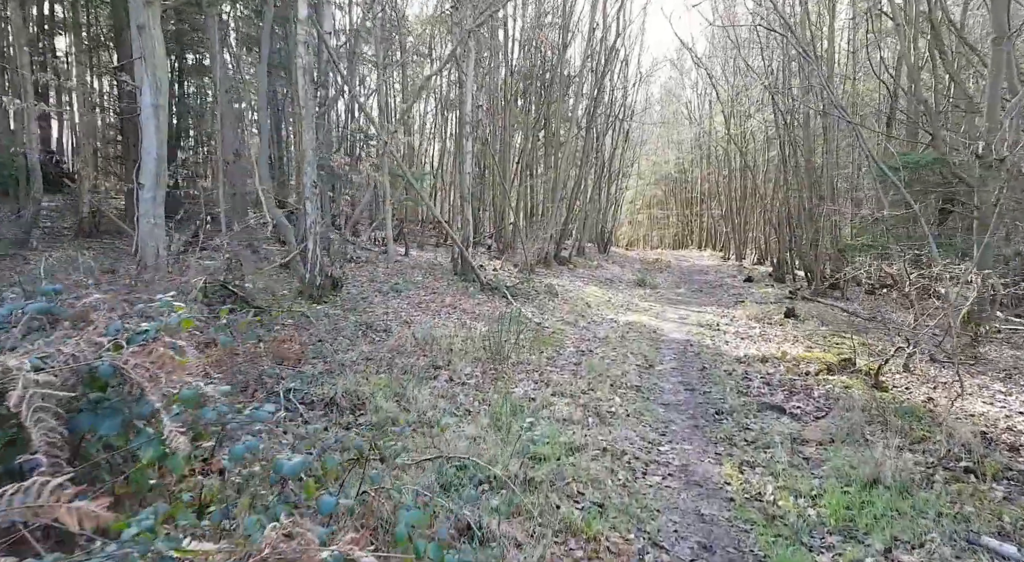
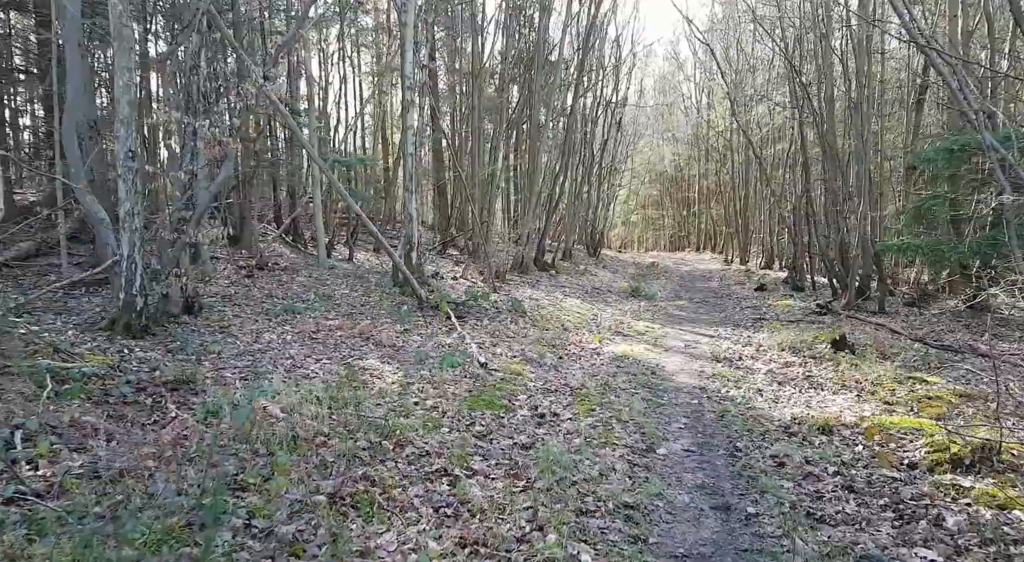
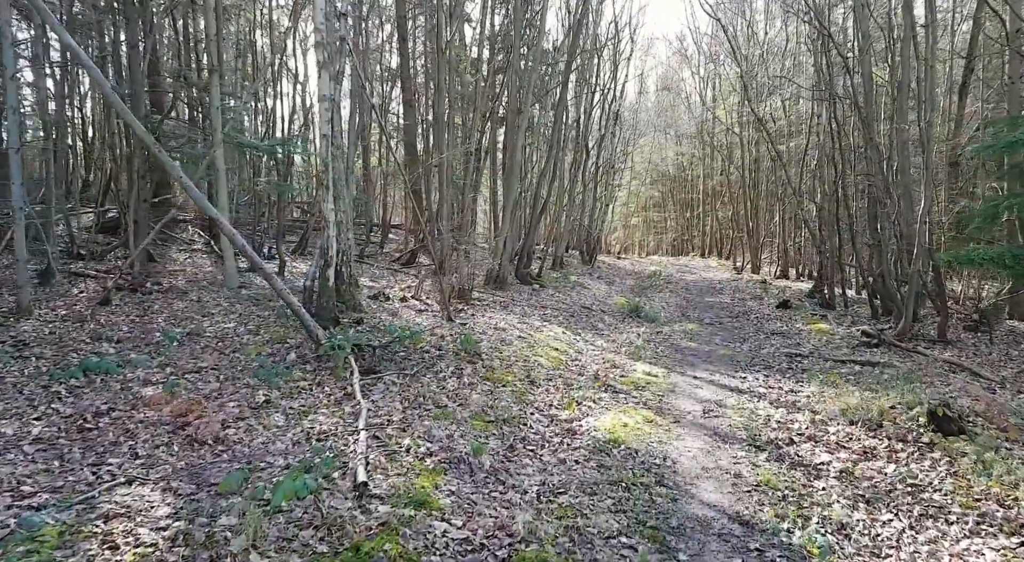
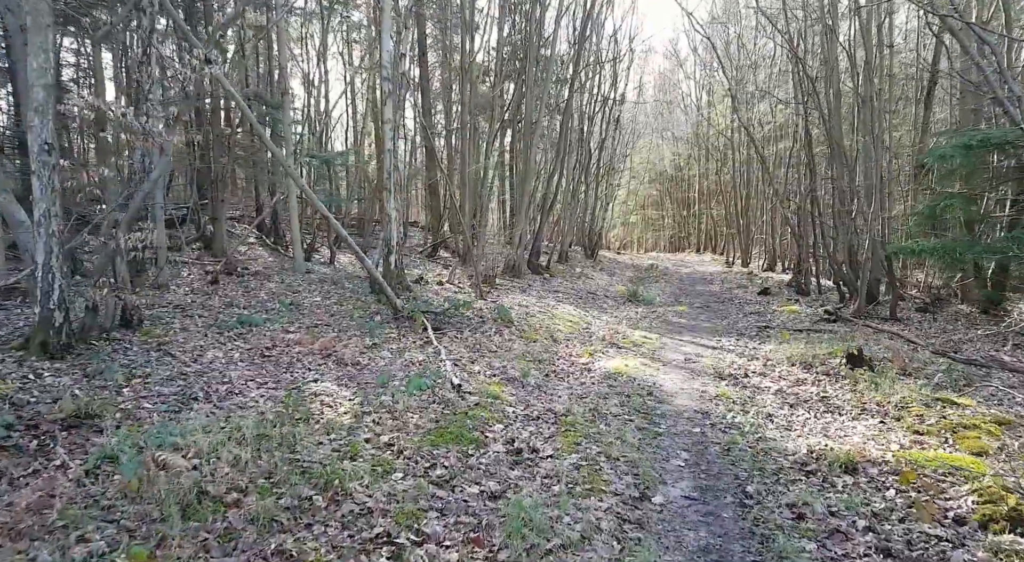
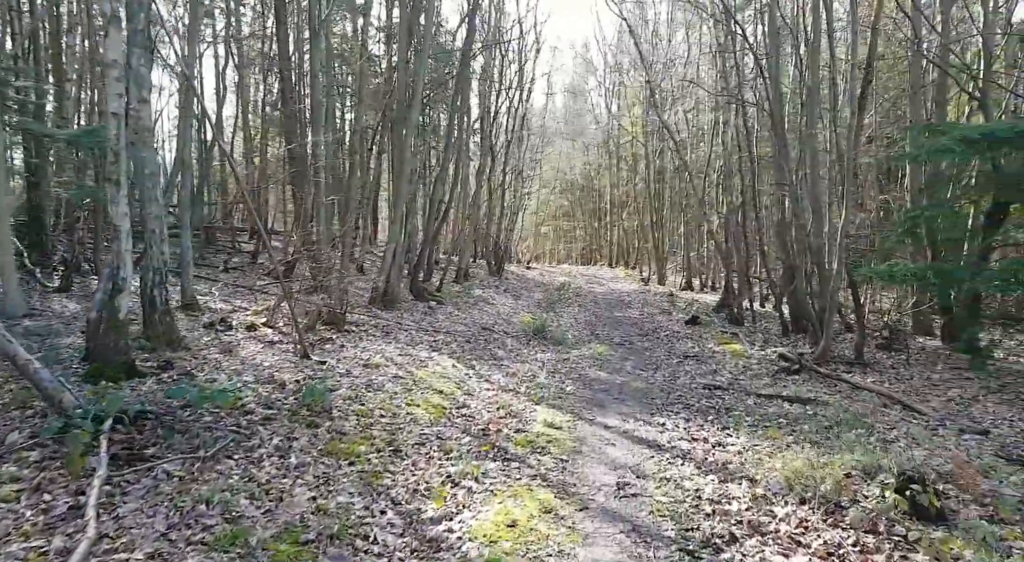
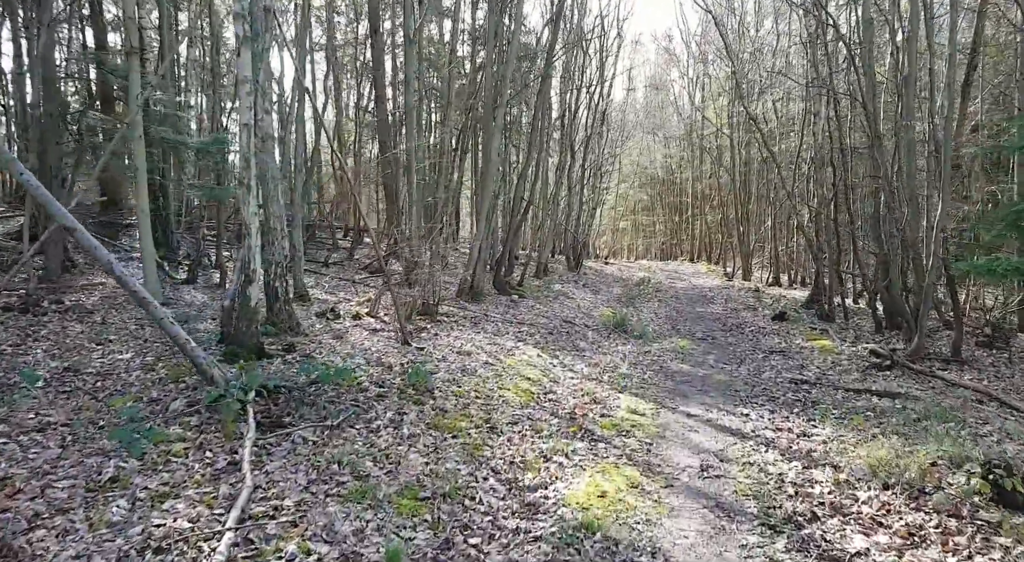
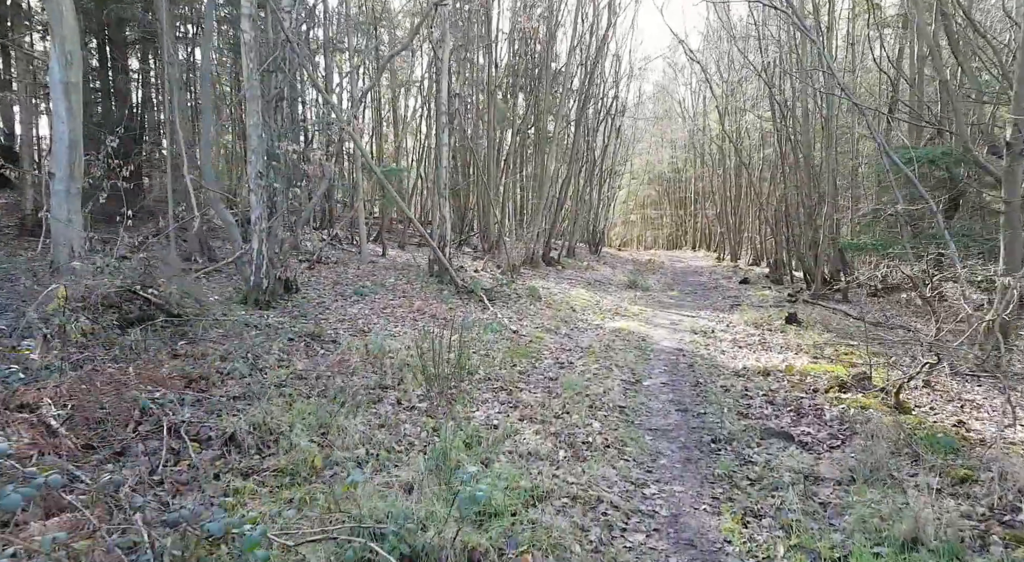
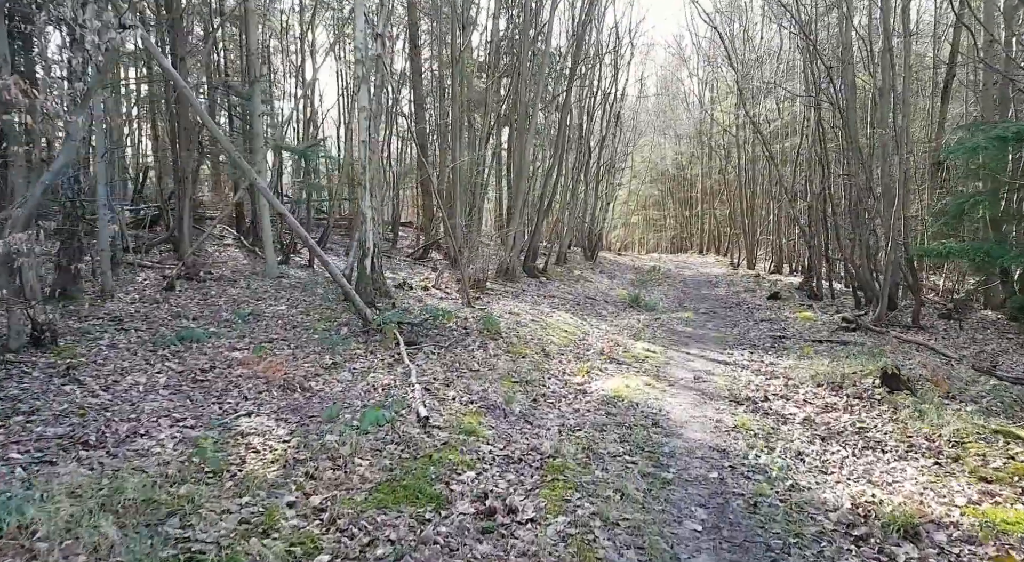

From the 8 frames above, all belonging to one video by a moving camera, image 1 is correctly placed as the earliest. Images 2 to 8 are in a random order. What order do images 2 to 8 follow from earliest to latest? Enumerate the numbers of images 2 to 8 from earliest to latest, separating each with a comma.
7, 2, 4, 8, 3, 6, 5
